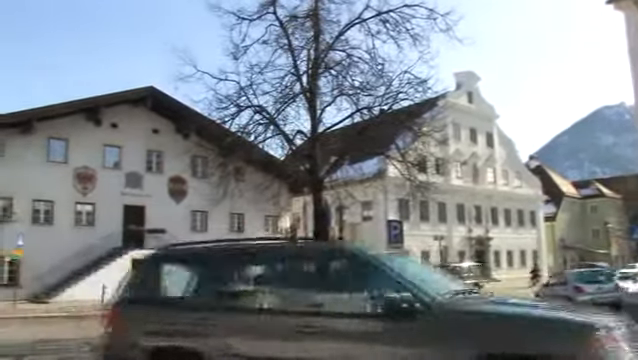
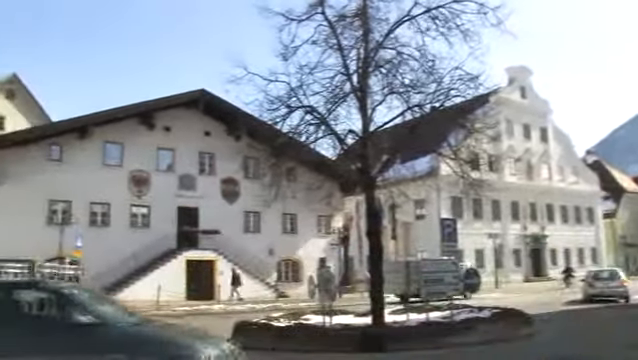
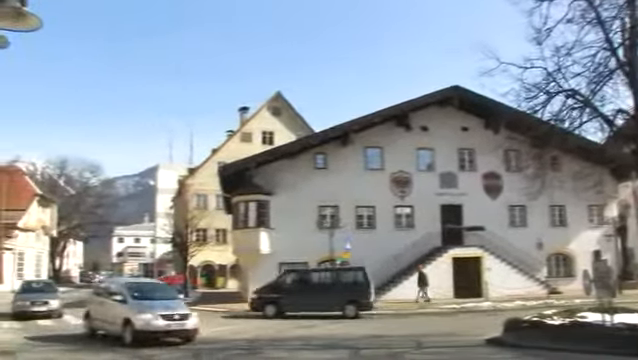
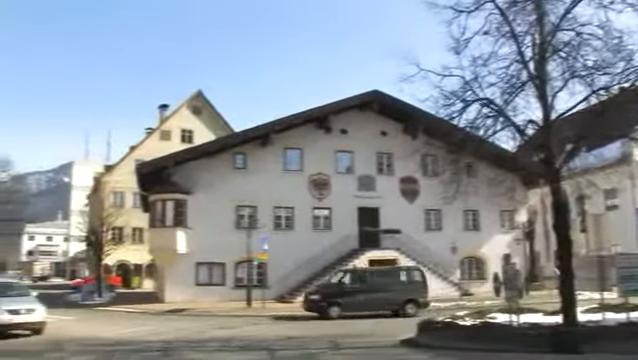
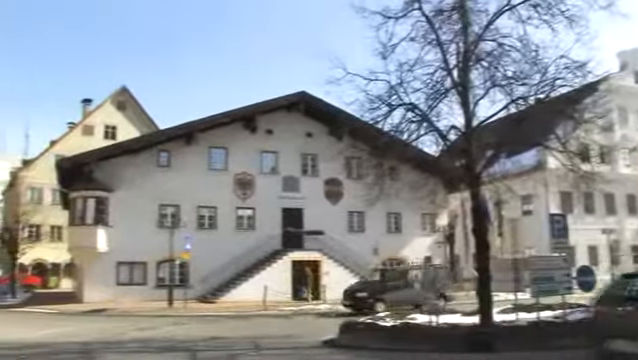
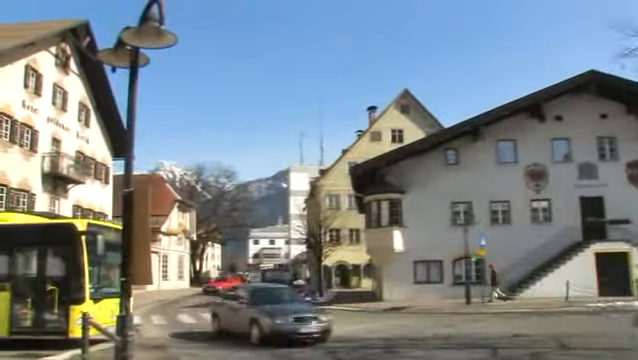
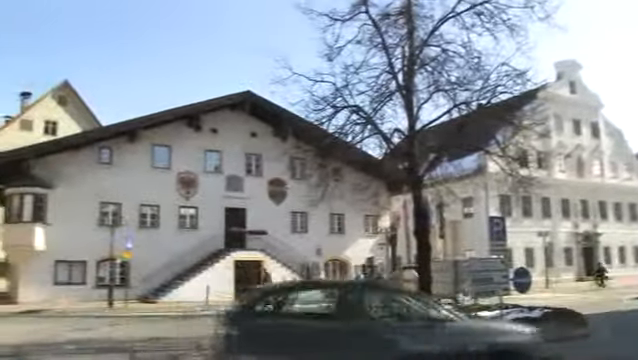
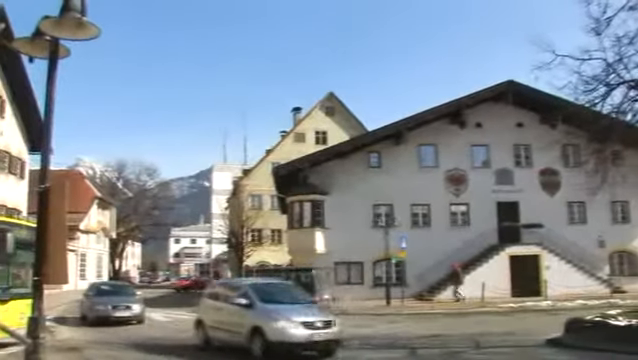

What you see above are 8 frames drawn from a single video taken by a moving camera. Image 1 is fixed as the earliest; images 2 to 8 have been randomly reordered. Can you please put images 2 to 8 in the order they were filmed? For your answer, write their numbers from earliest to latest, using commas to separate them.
2, 7, 5, 4, 3, 8, 6
